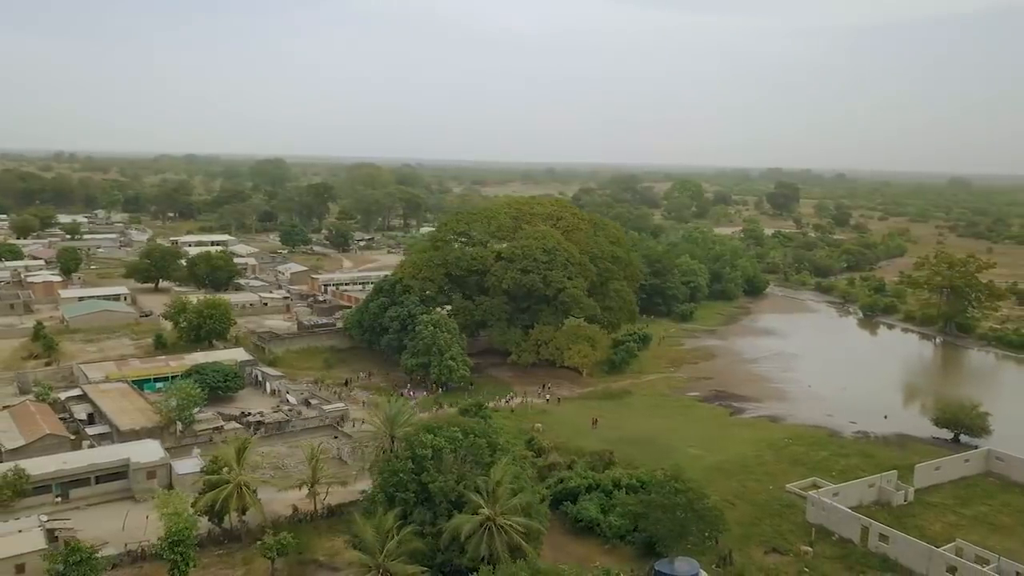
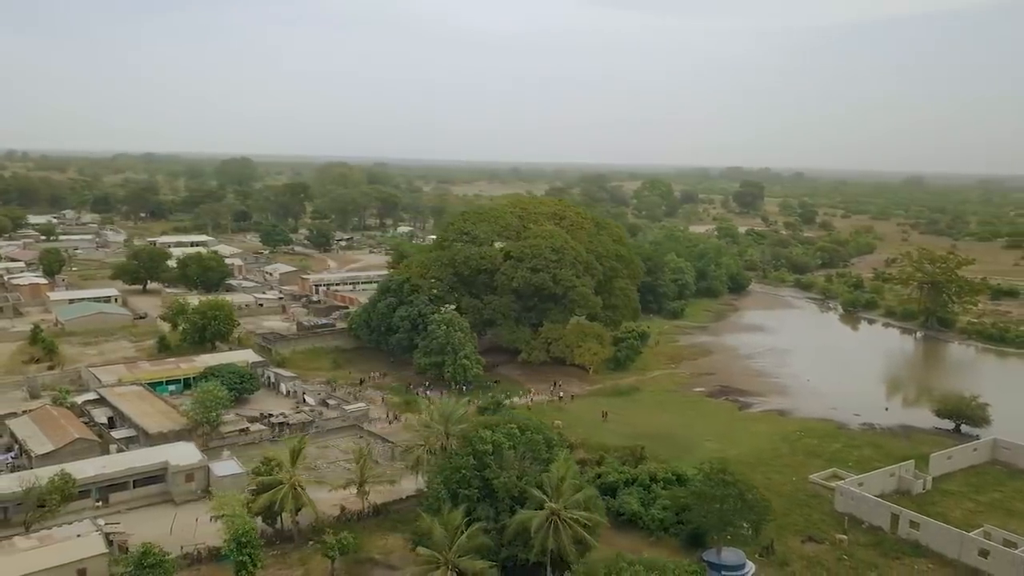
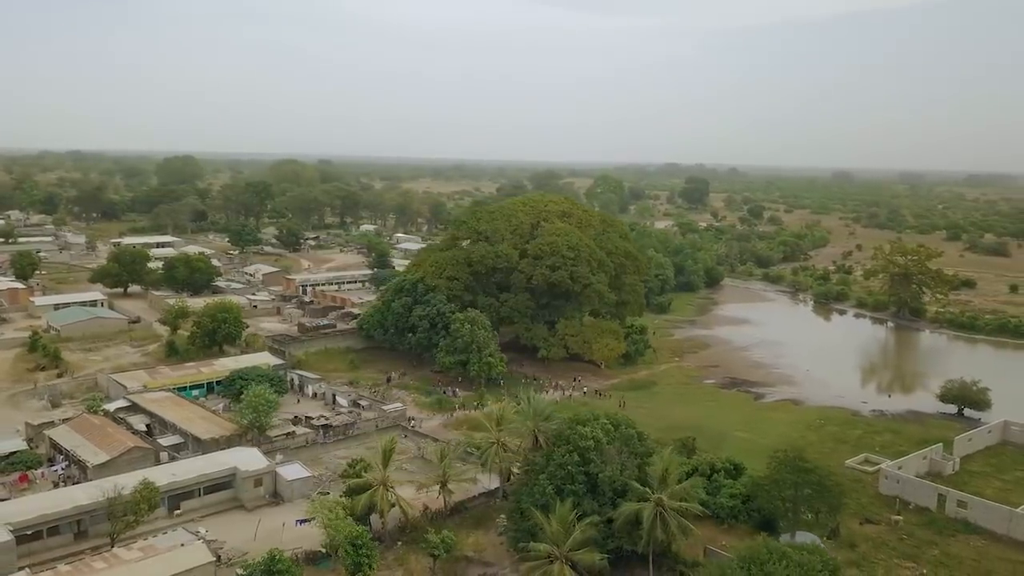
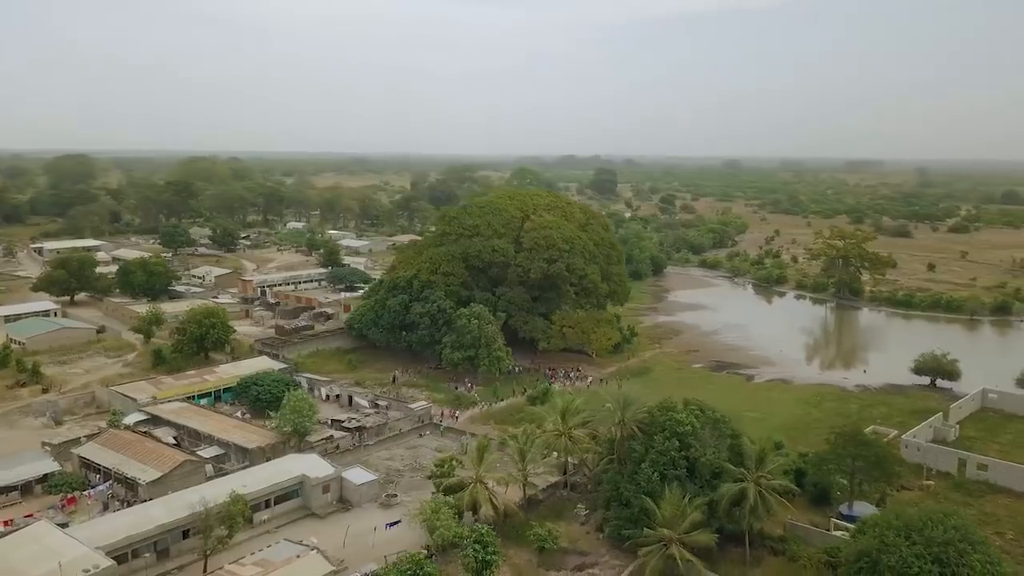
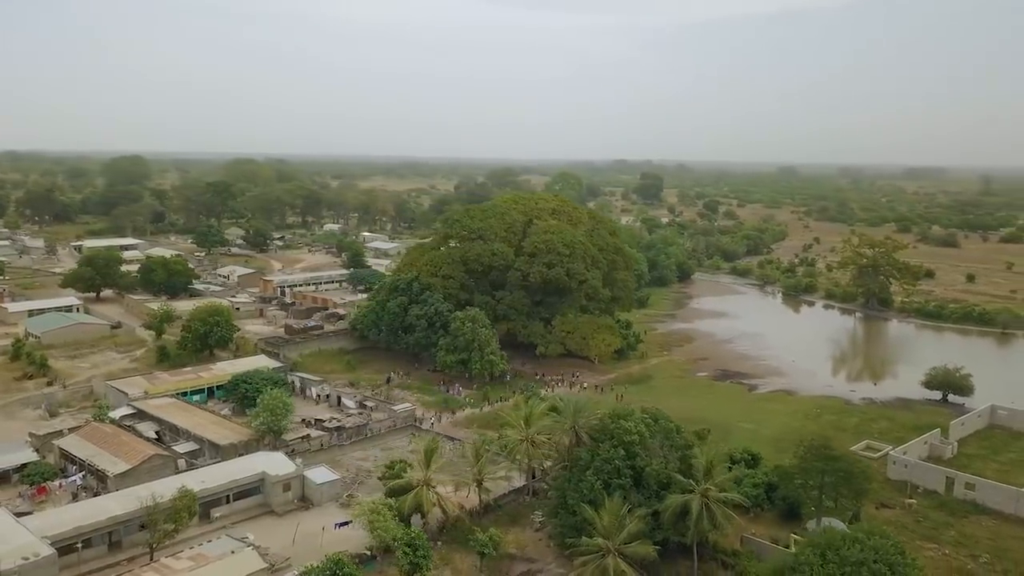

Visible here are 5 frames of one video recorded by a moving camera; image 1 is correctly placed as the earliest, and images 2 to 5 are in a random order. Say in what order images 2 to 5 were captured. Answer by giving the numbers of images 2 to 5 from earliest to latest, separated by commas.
2, 3, 5, 4
